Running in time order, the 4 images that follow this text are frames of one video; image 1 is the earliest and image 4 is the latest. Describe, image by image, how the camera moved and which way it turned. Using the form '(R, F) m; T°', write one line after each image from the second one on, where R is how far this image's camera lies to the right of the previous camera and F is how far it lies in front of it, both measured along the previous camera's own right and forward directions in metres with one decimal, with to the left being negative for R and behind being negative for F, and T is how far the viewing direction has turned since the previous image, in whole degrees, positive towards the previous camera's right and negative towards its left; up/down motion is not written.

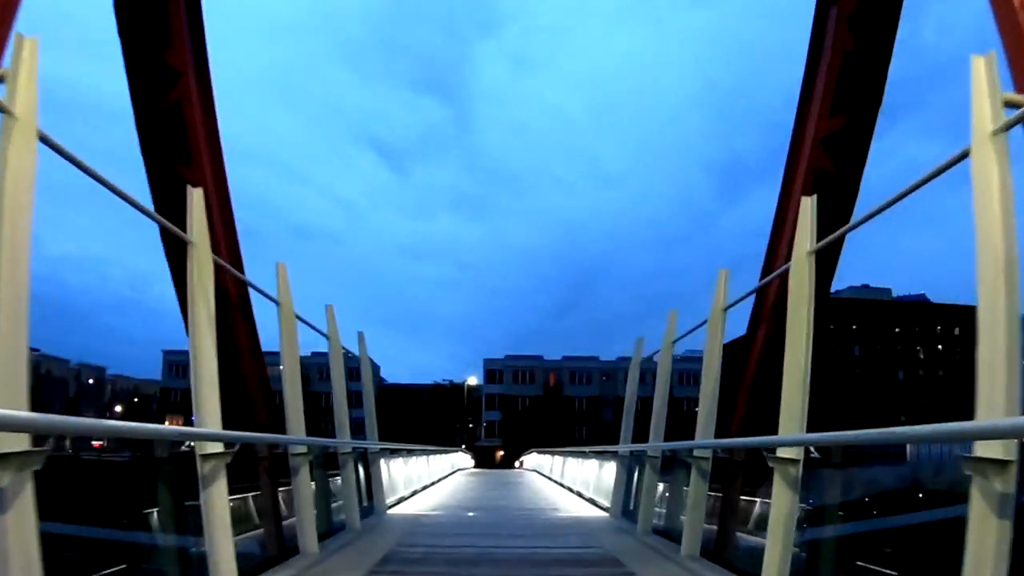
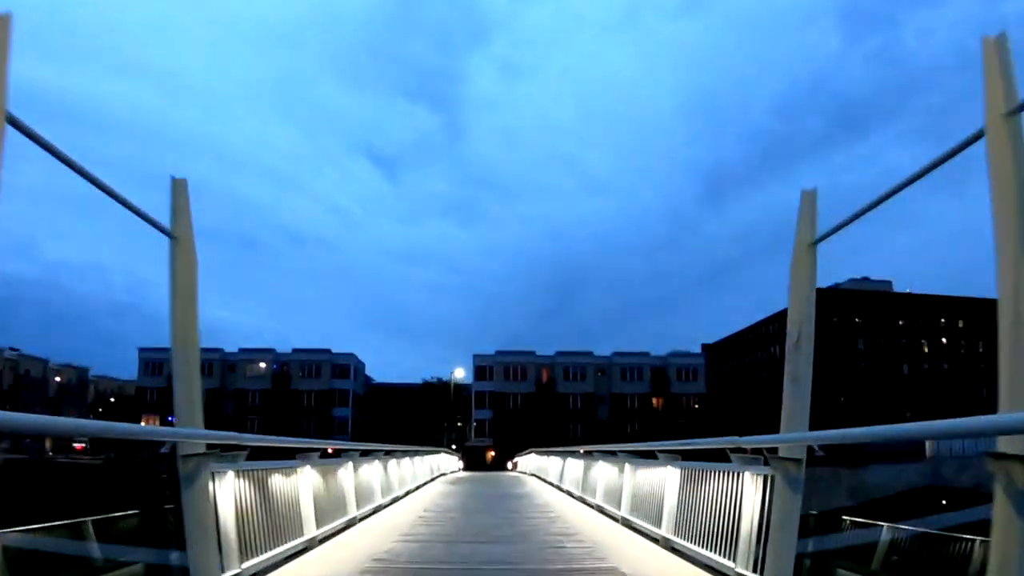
(0.0, +0.6) m; +1°
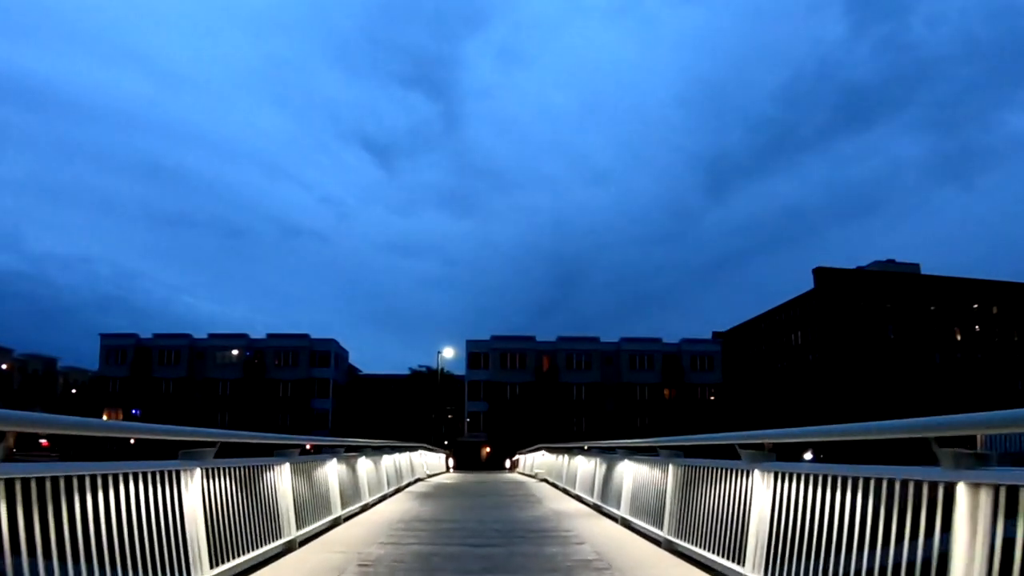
(0.0, +1.2) m; 0°
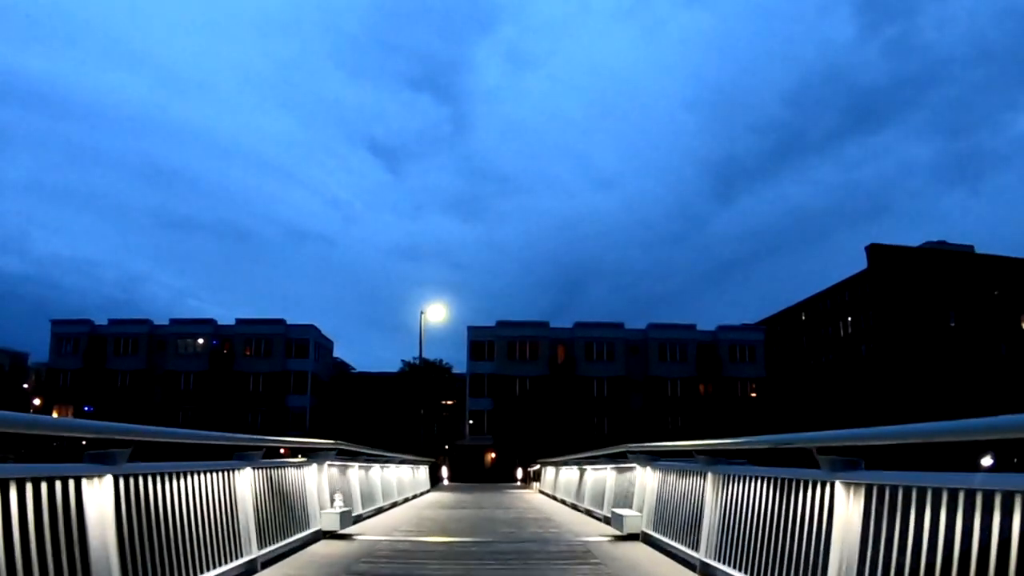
(-0.1, +1.6) m; 0°
